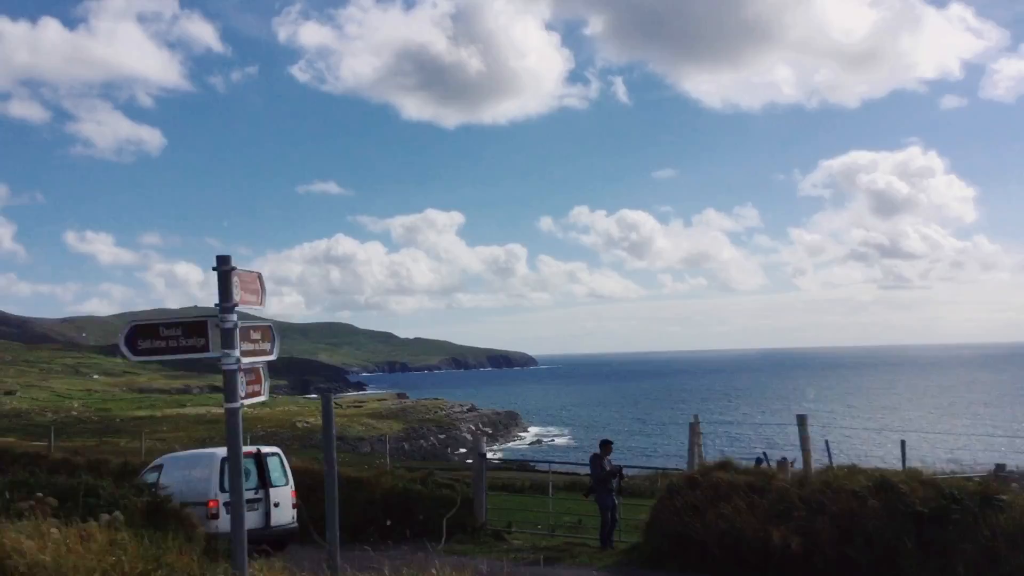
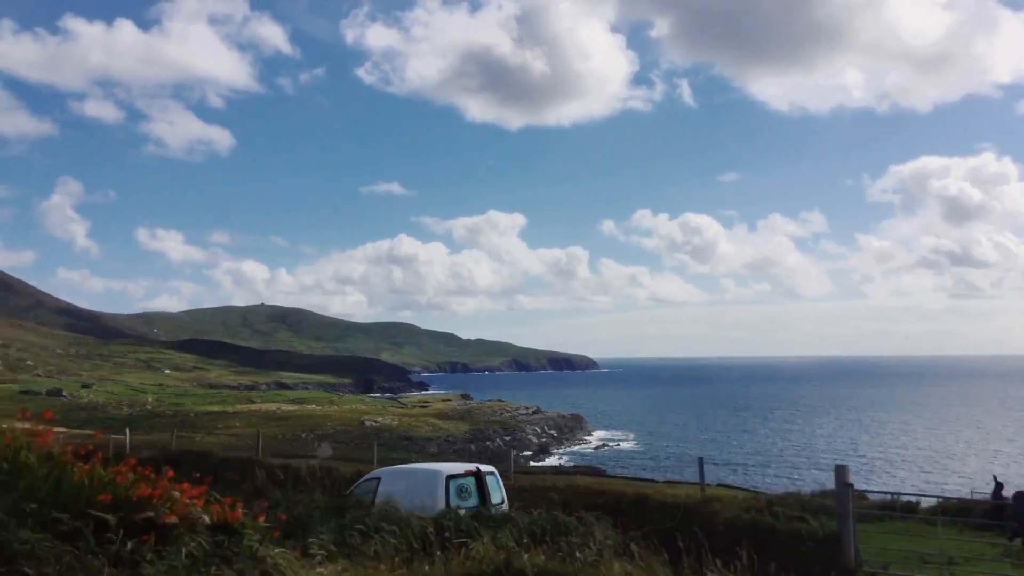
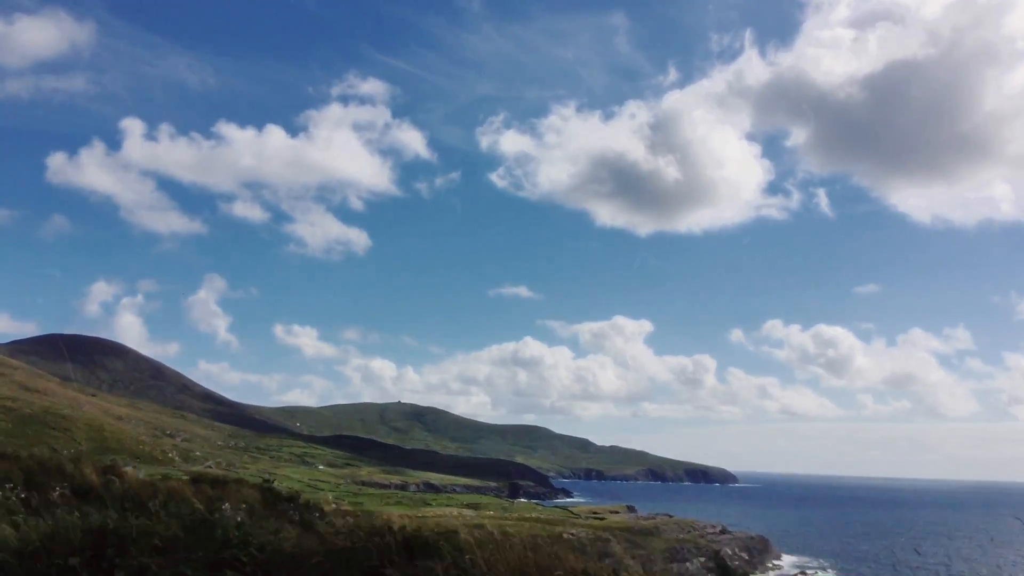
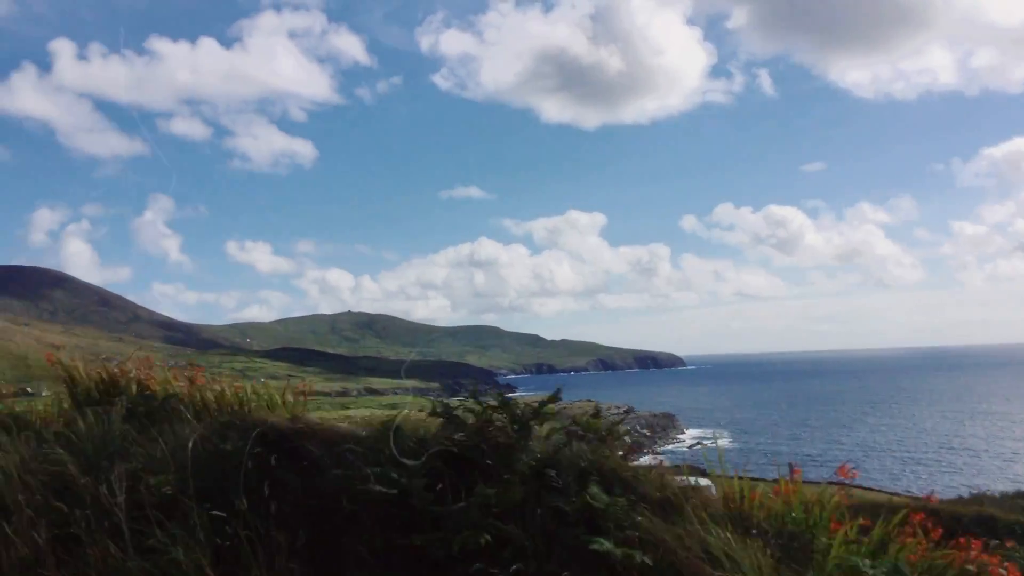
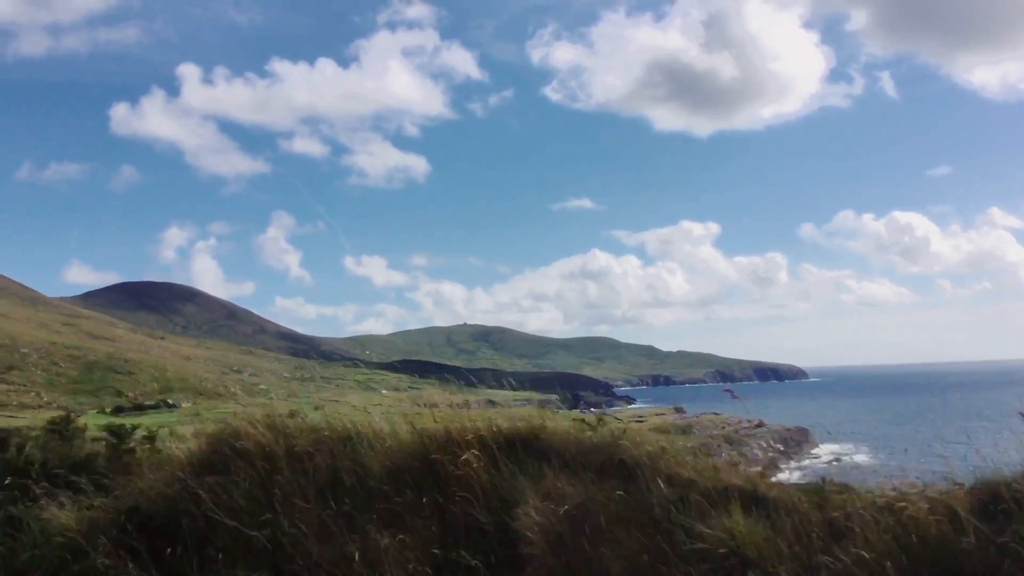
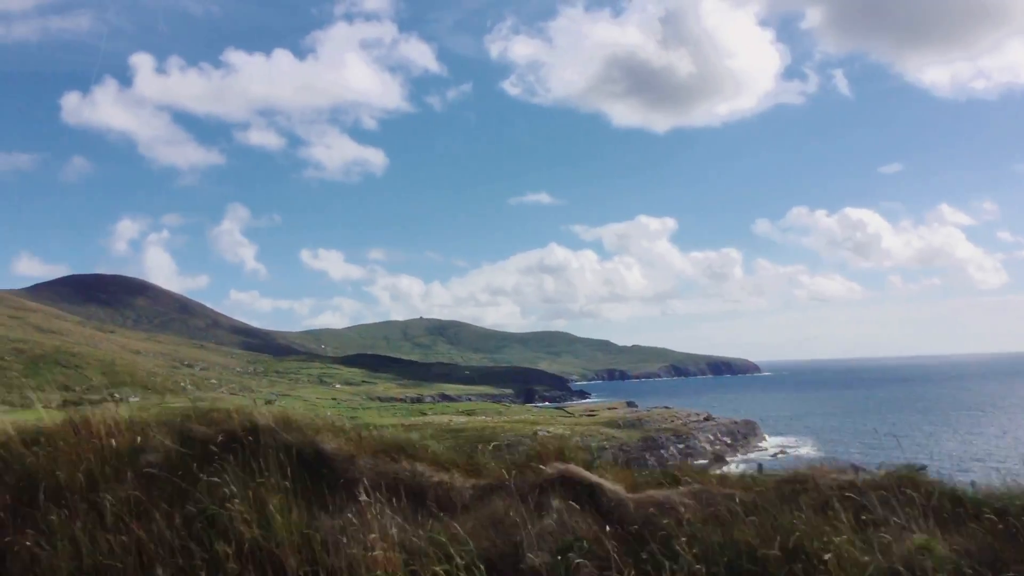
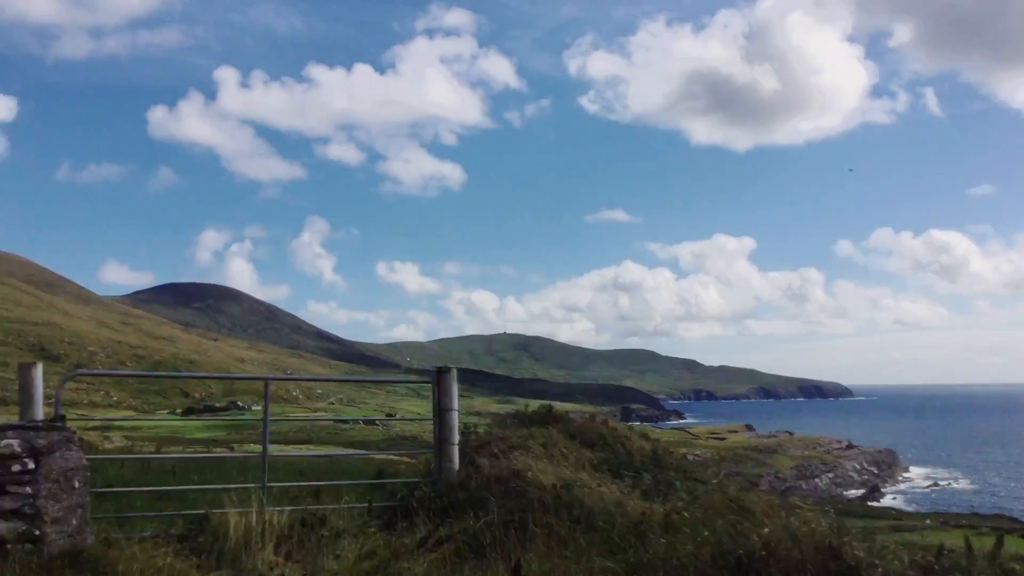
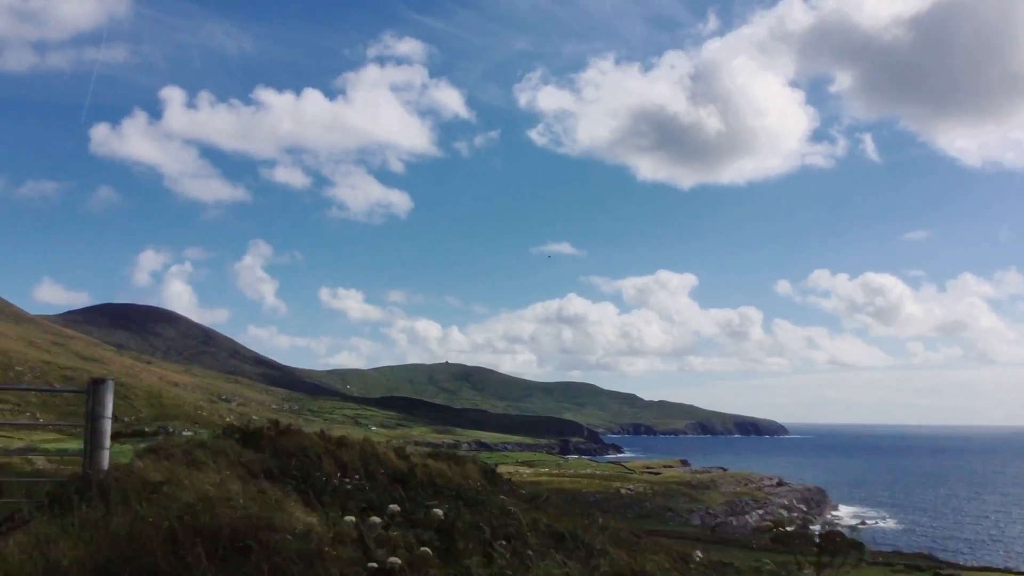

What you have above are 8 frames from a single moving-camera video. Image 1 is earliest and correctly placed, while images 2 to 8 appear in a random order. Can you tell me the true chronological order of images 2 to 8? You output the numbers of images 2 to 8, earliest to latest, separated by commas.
2, 4, 6, 5, 3, 8, 7
